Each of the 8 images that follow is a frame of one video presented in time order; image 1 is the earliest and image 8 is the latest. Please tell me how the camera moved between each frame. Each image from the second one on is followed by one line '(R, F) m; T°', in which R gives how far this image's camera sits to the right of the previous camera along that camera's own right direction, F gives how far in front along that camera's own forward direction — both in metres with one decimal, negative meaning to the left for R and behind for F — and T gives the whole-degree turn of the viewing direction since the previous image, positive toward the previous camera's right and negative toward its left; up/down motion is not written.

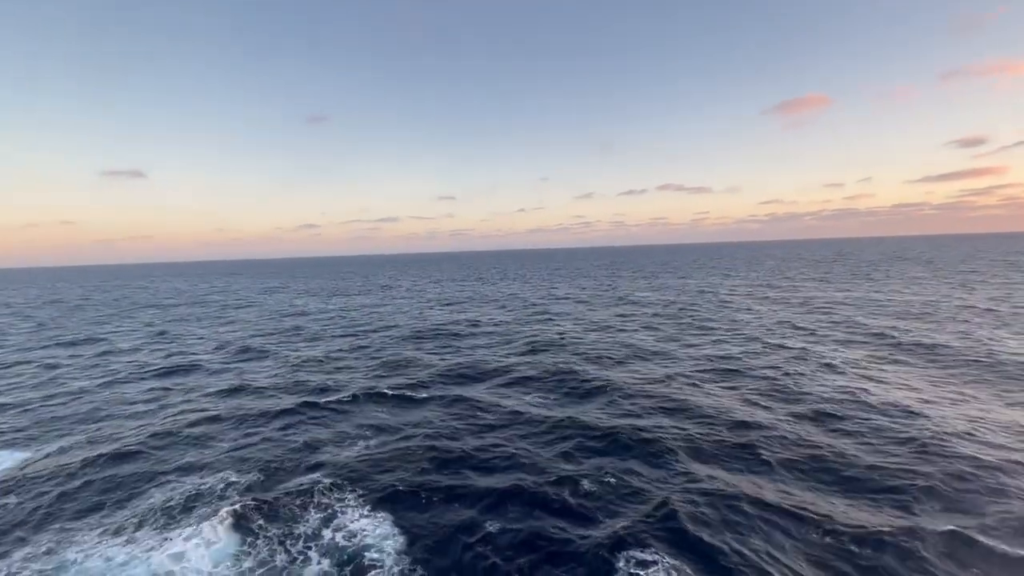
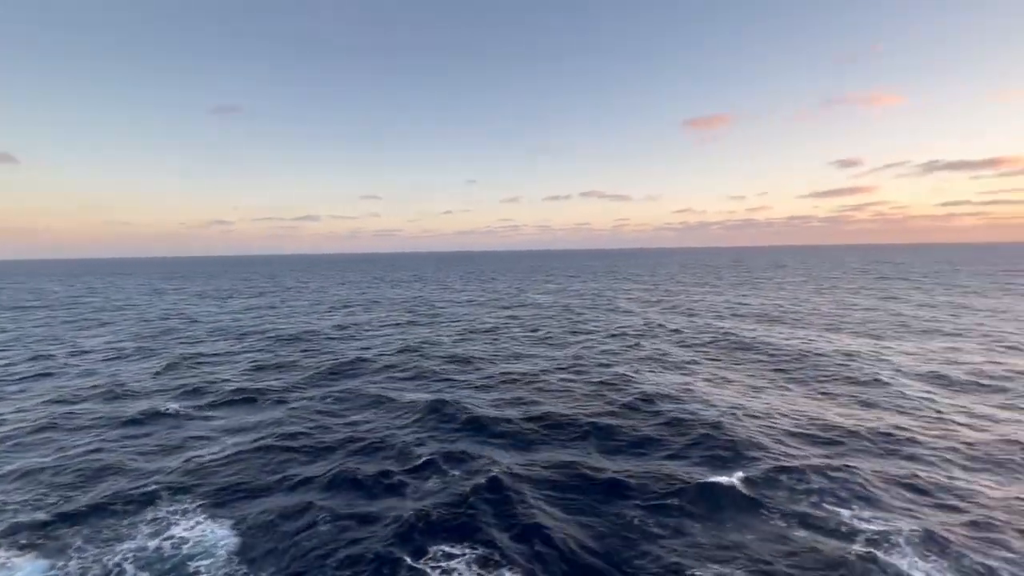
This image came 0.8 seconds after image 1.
(+3.3, -1.1) m; +8°
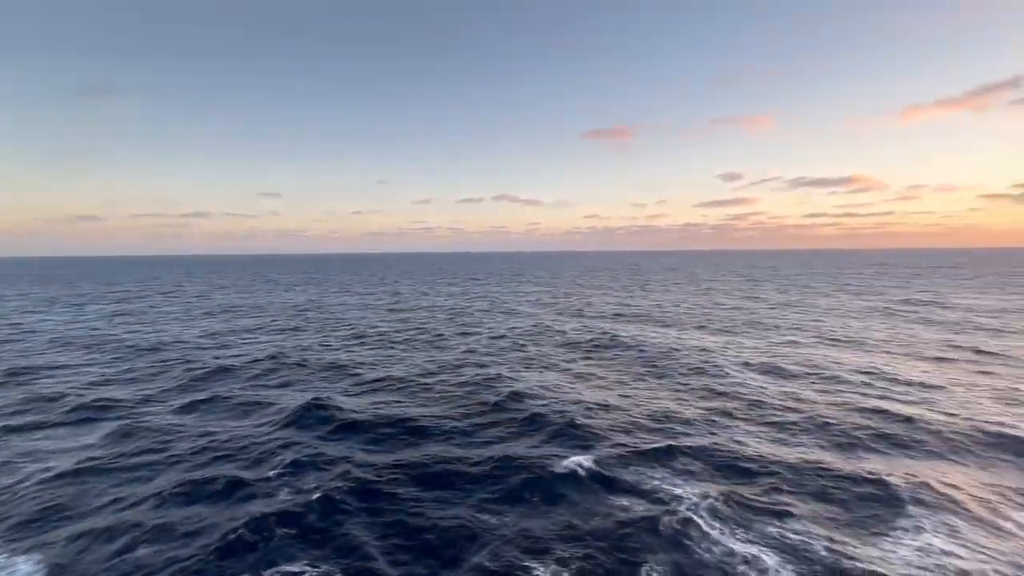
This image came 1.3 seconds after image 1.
(+2.1, -0.4) m; +10°
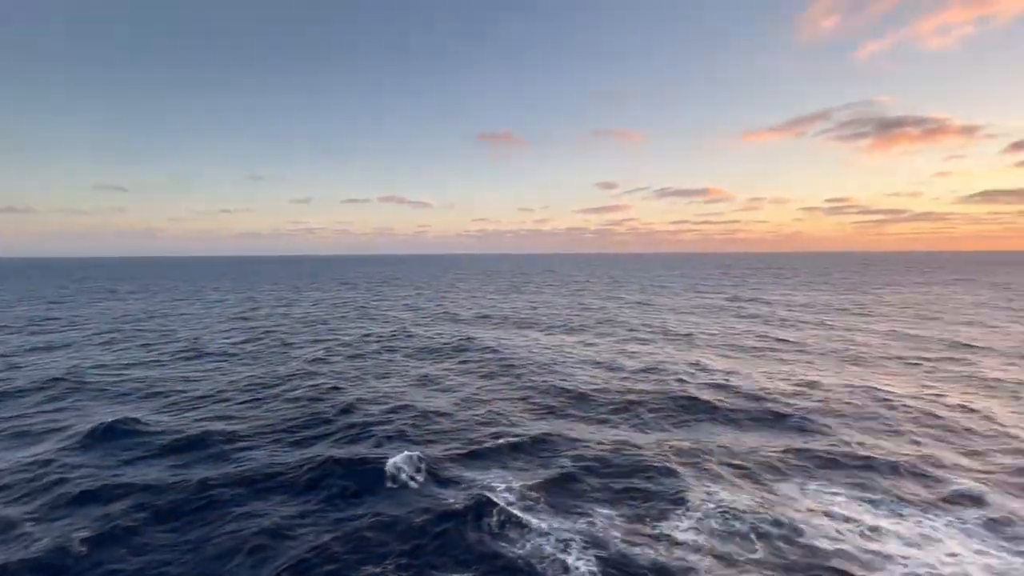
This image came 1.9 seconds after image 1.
(+2.6, 0.0) m; +13°
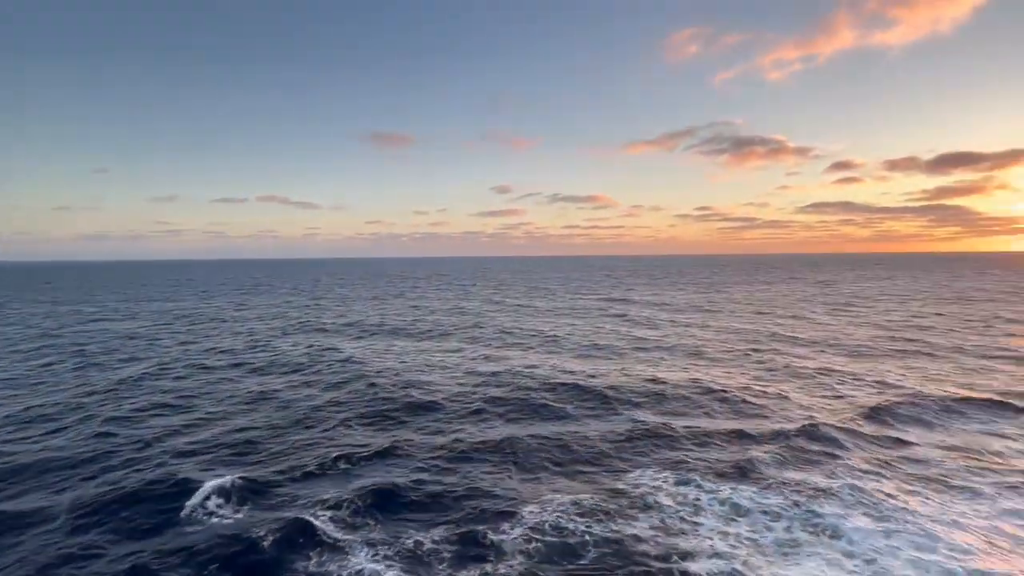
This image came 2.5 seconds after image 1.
(+2.6, +0.5) m; +12°
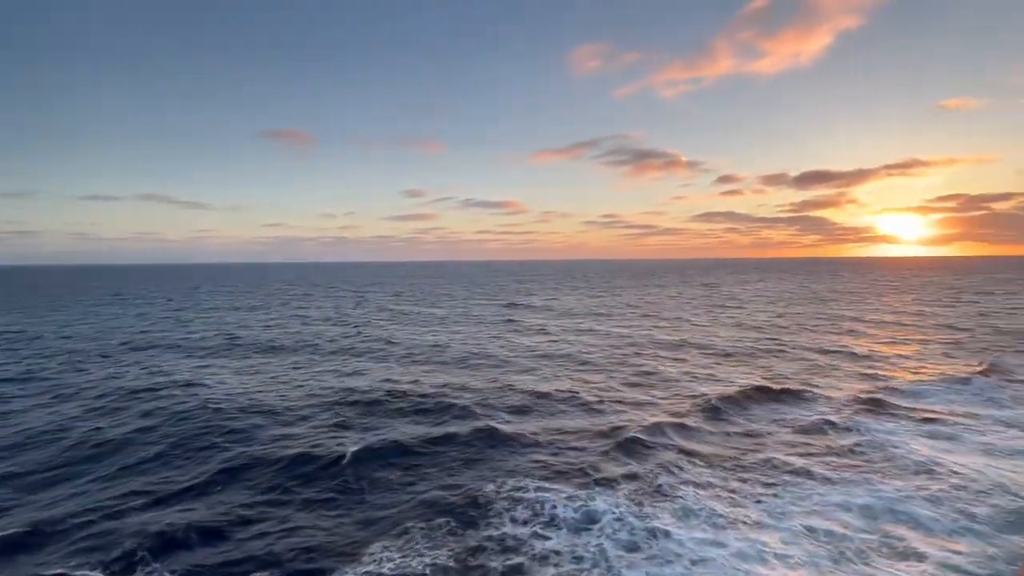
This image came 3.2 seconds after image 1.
(+2.9, +0.9) m; +10°
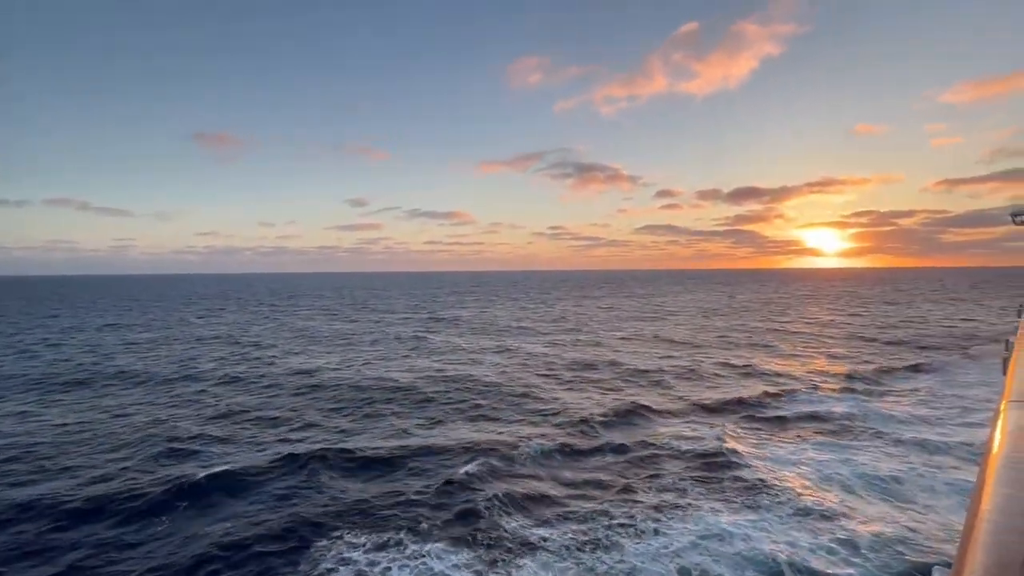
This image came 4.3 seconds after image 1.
(+4.0, +1.6) m; +6°
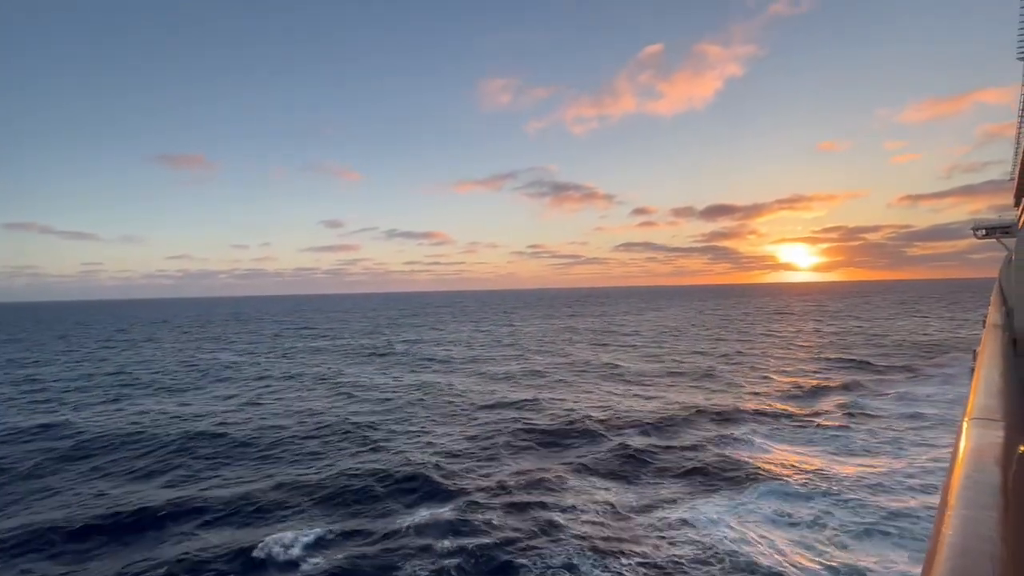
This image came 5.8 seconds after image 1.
(+5.1, +3.2) m; +2°
